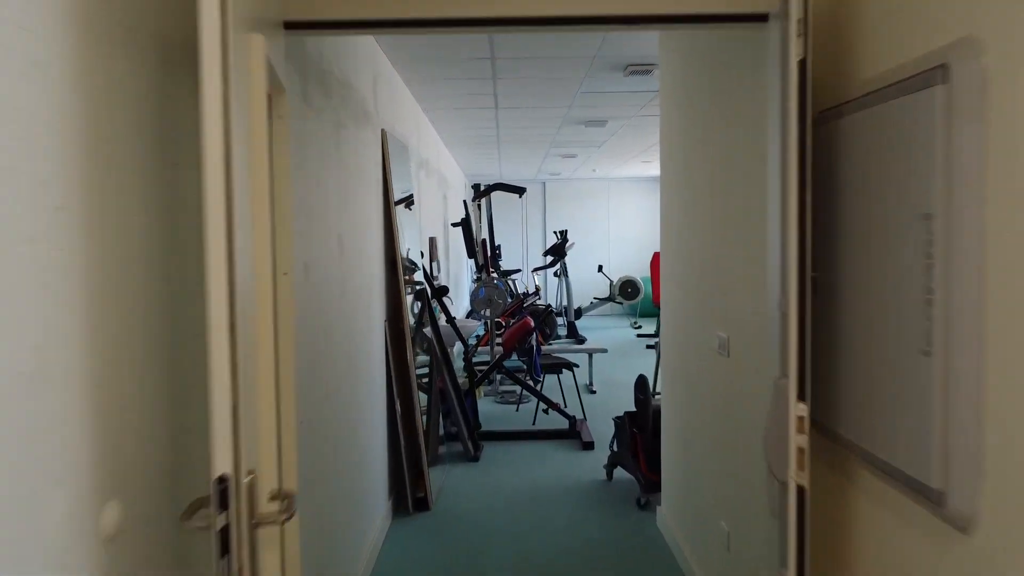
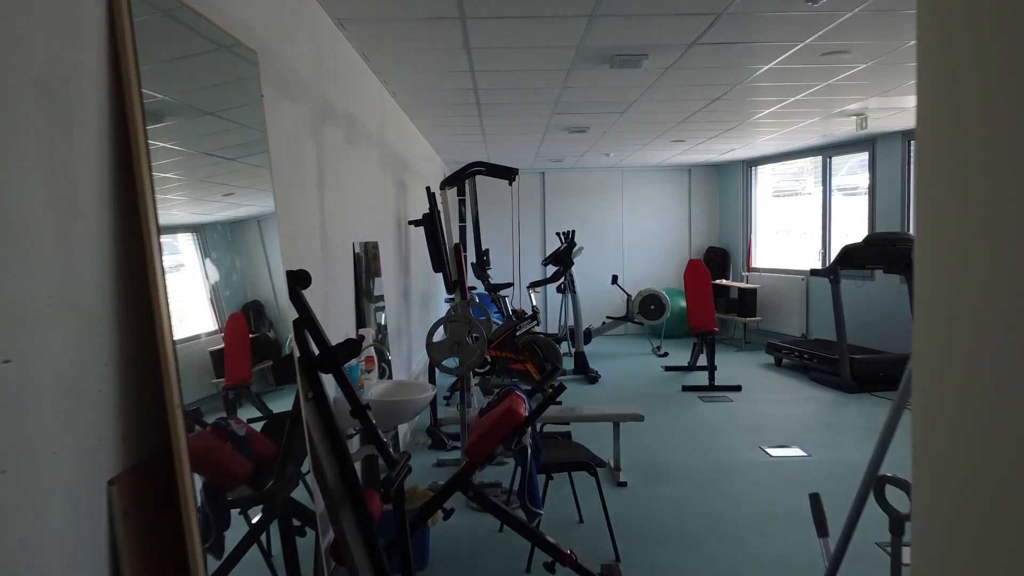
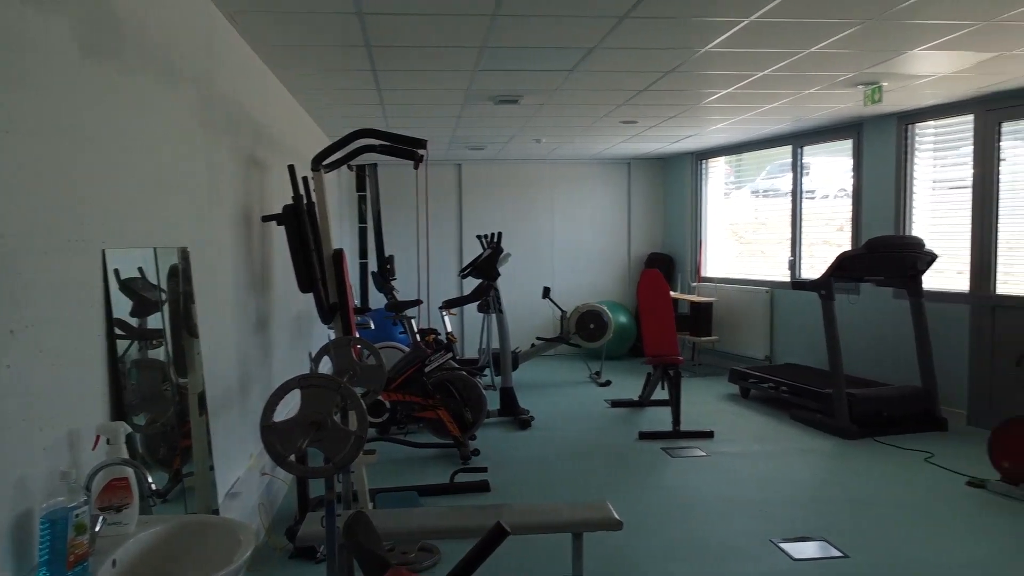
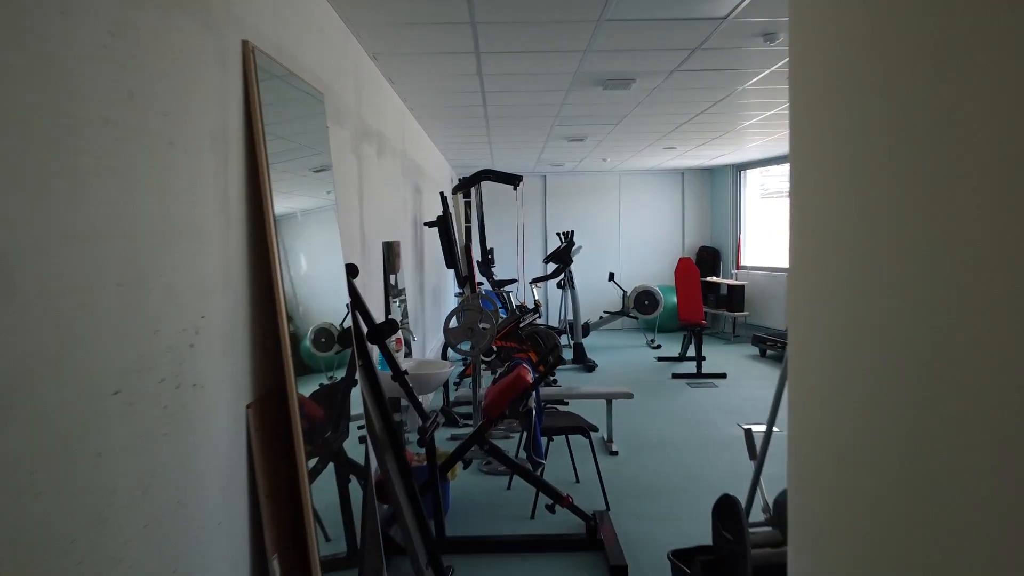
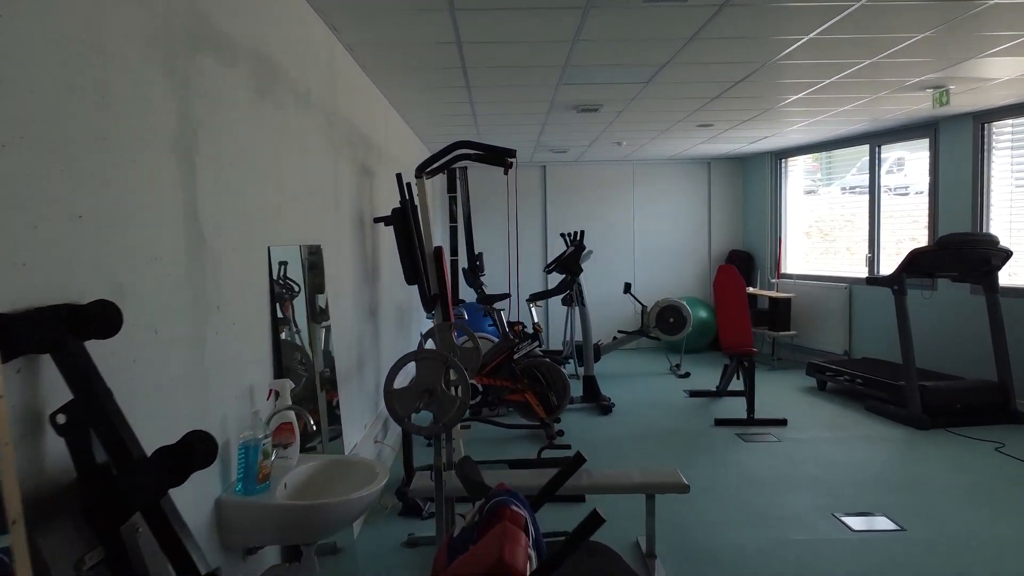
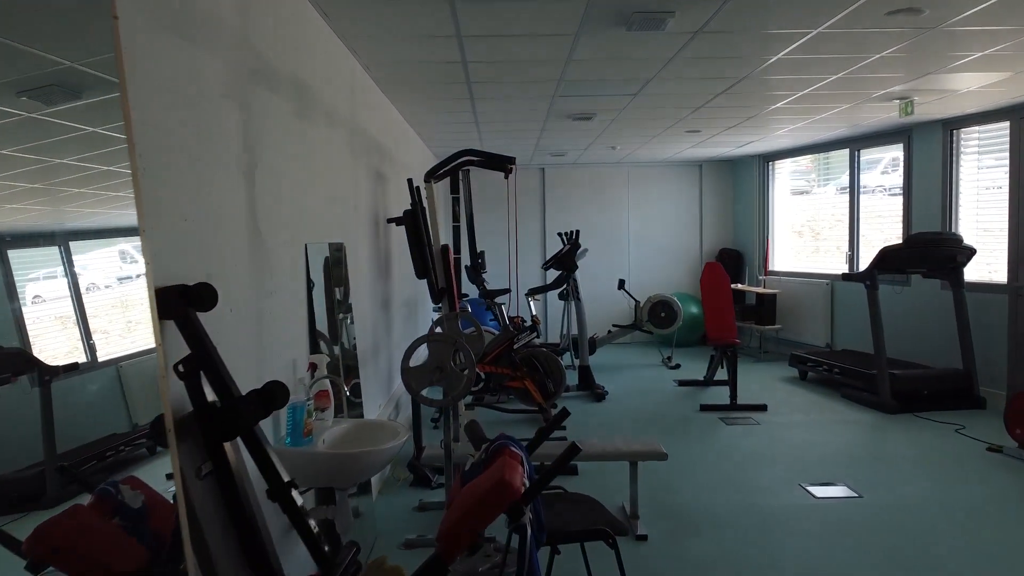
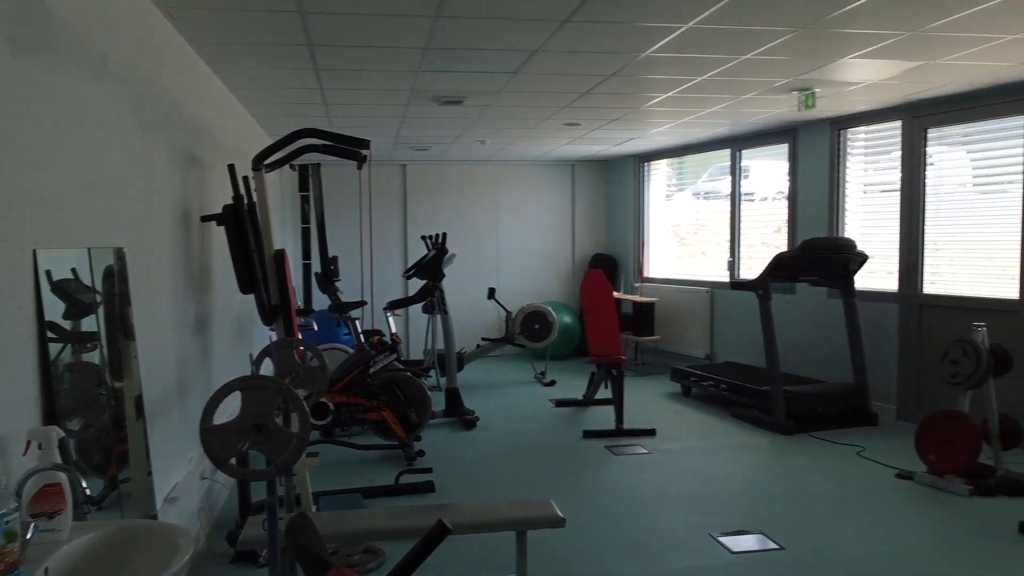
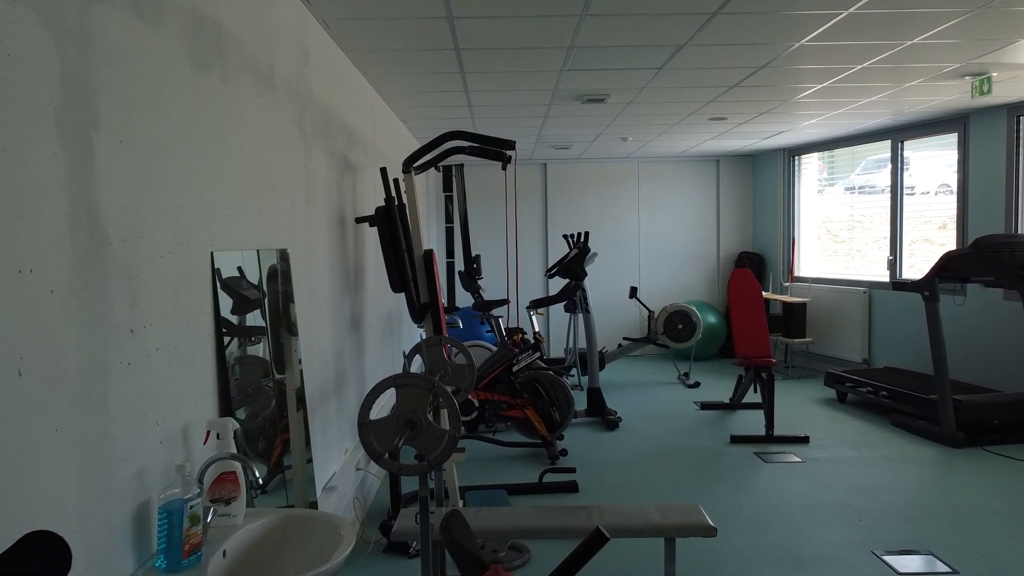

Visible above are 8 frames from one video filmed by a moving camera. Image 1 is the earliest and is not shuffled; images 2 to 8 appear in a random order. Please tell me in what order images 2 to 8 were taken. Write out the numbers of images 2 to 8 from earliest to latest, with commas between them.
4, 2, 6, 5, 8, 3, 7
